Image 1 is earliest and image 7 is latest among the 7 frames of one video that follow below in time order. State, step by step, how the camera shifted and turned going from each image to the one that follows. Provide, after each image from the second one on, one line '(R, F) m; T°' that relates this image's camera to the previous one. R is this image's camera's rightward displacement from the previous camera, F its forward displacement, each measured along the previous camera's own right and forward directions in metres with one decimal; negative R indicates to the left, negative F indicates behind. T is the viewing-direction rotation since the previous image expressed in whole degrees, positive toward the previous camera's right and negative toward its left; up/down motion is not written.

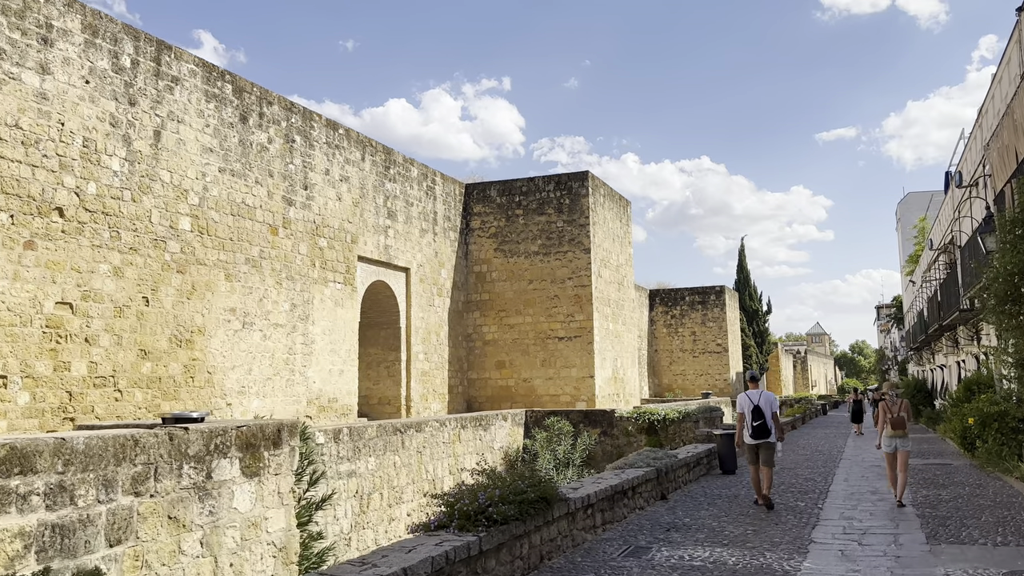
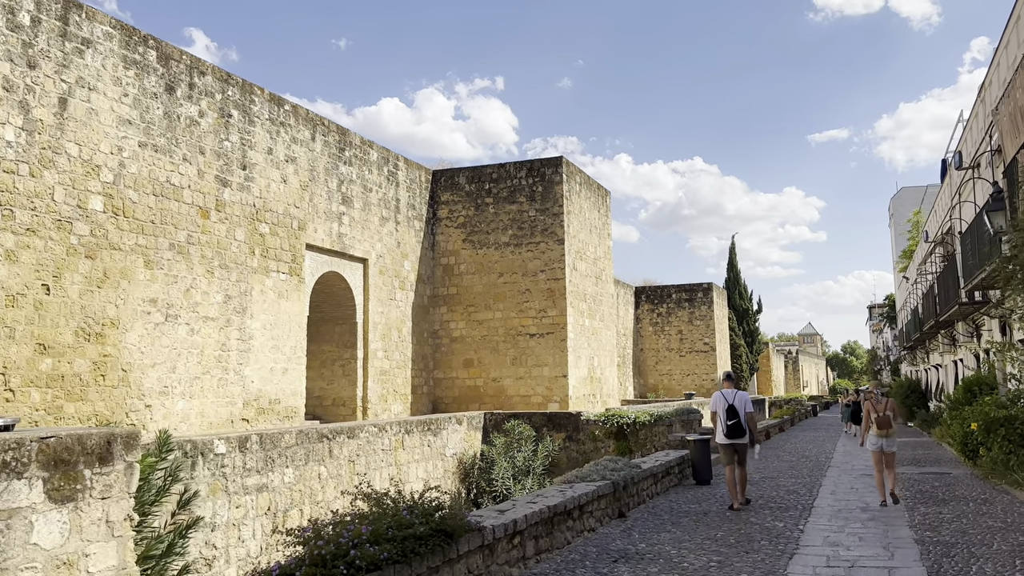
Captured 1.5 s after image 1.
(+0.5, +1.1) m; 0°
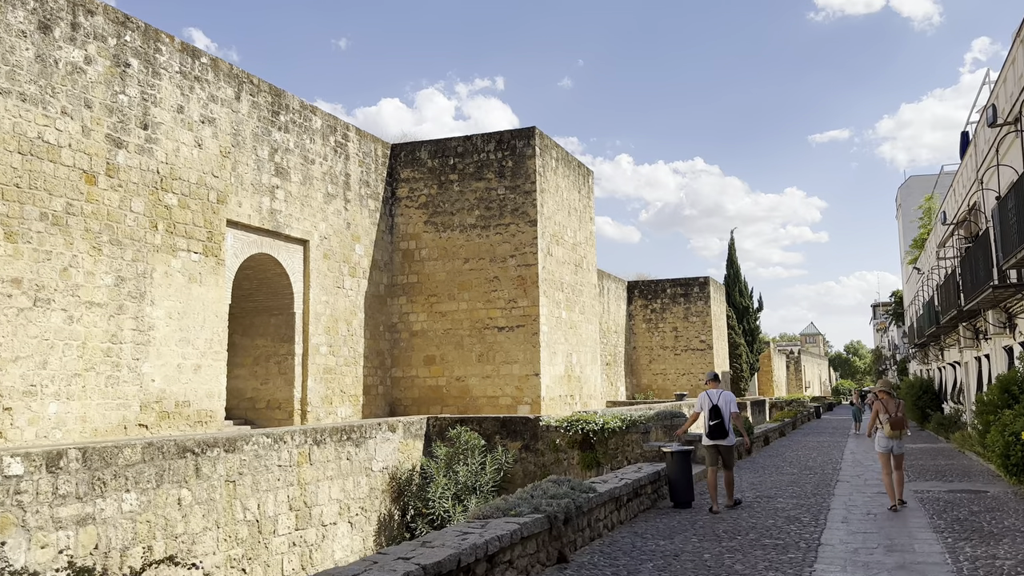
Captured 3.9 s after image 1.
(+0.6, +1.8) m; 0°
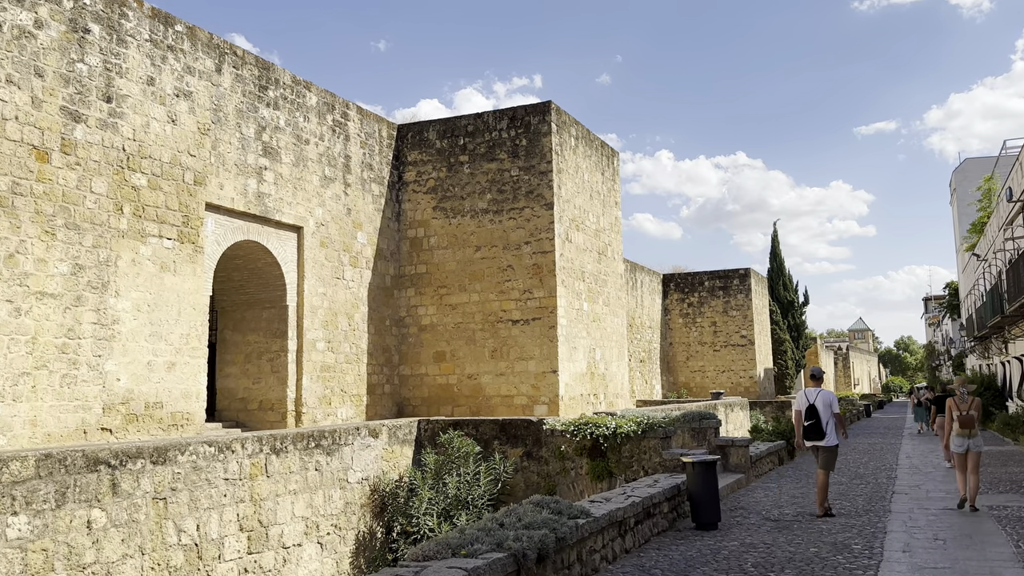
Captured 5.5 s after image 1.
(+0.4, +1.1) m; -3°
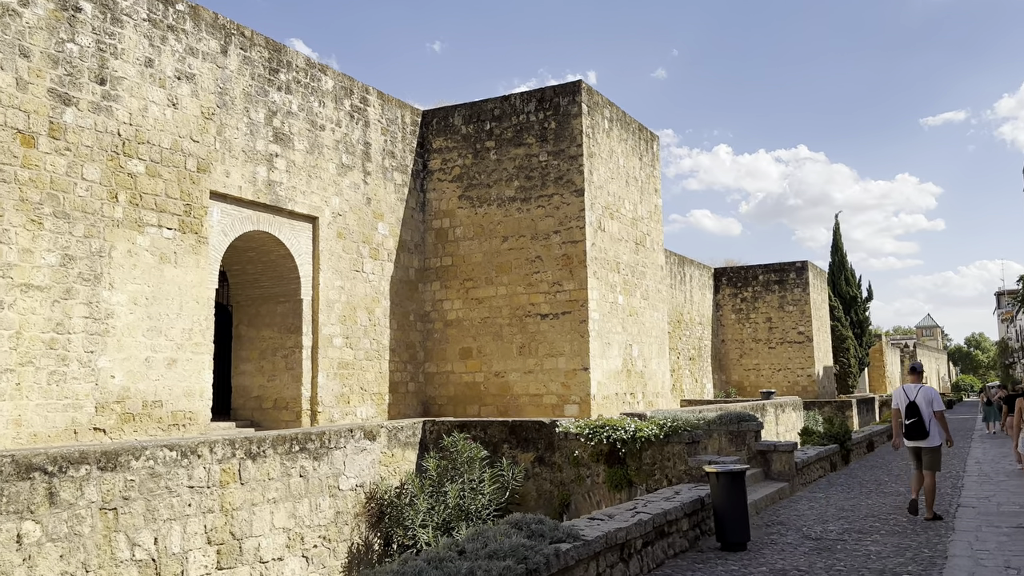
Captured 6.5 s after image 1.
(+0.4, +0.7) m; -4°
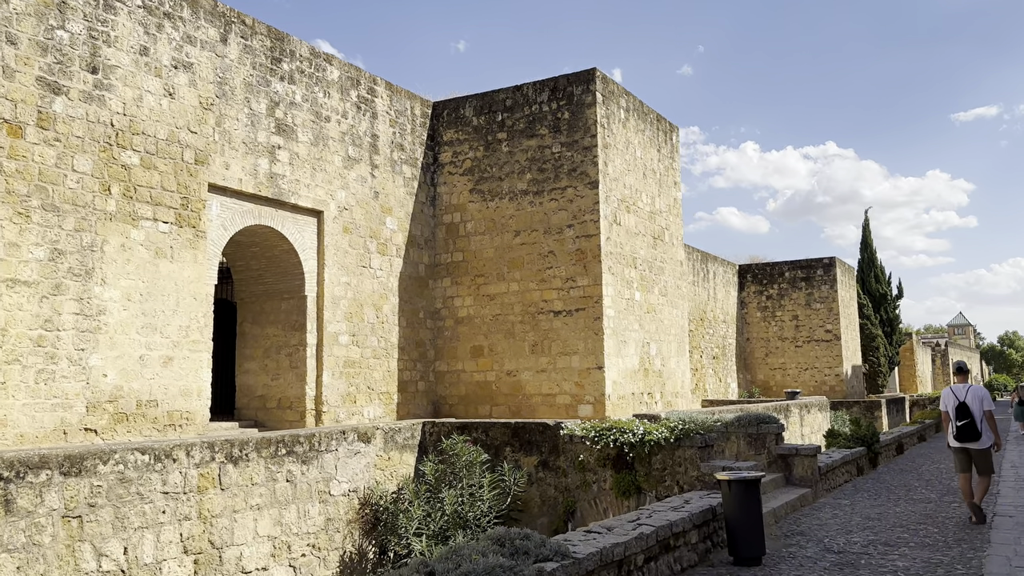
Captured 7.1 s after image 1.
(+0.2, +0.4) m; -2°
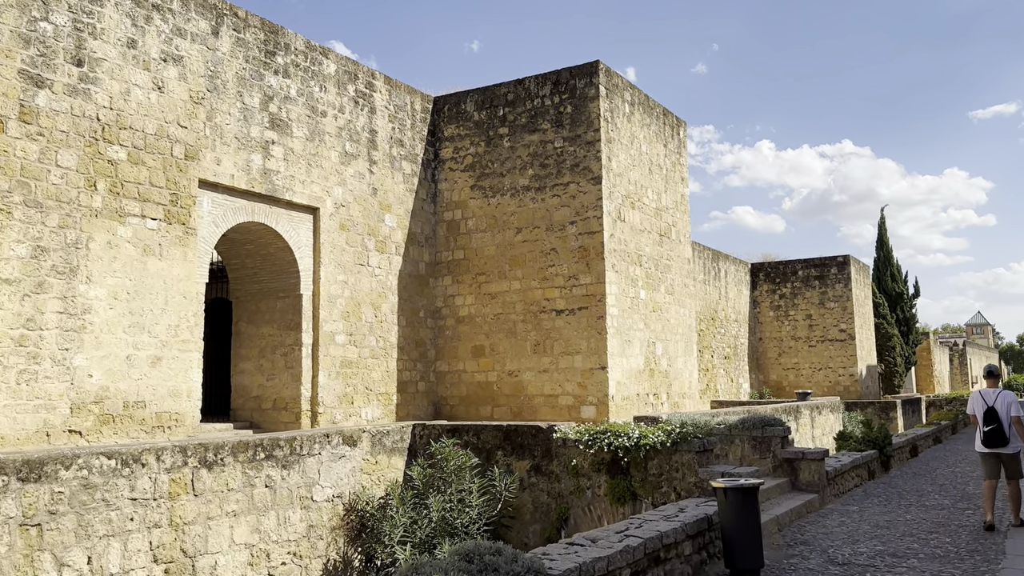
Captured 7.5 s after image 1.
(+0.2, +0.3) m; -1°
